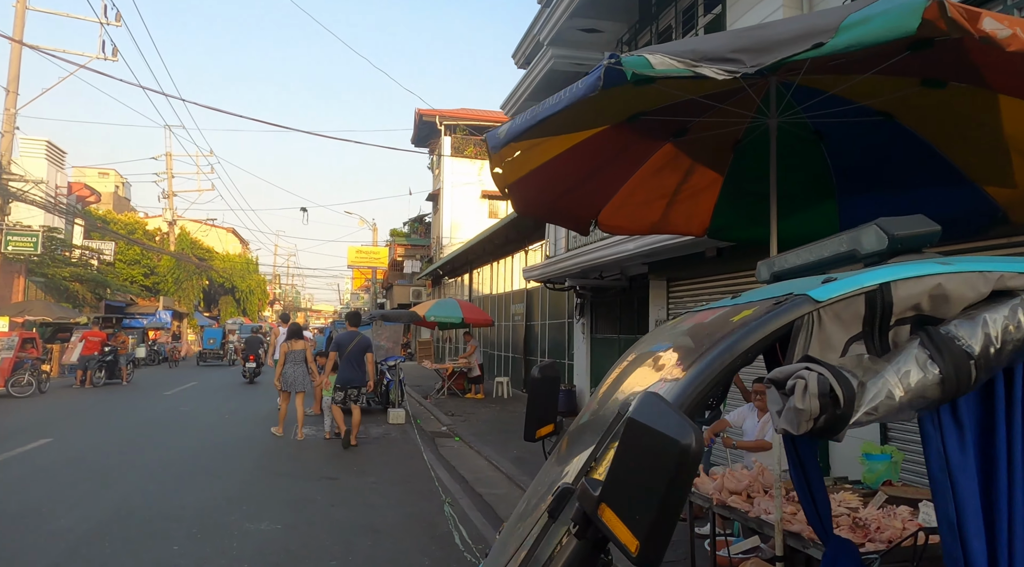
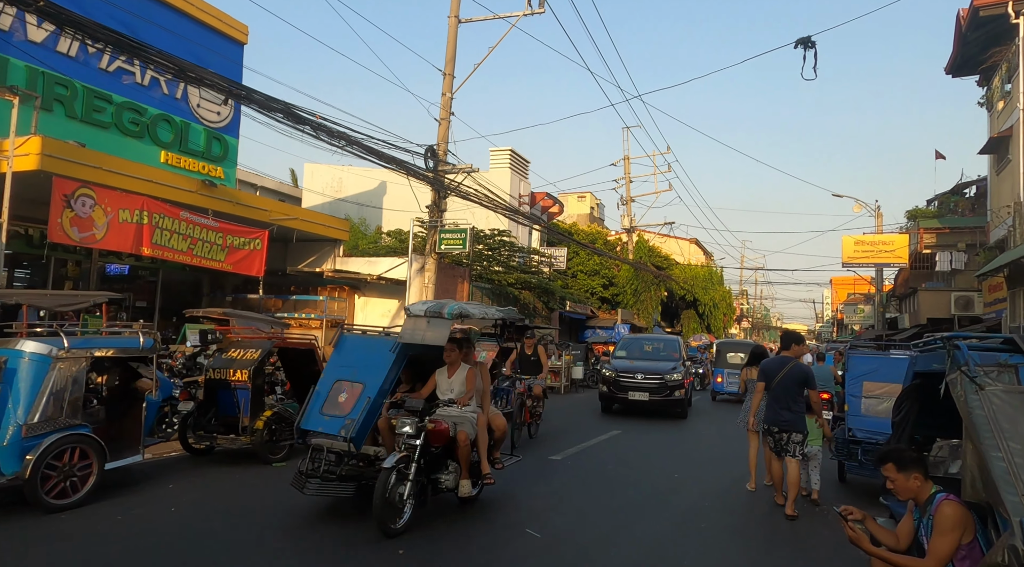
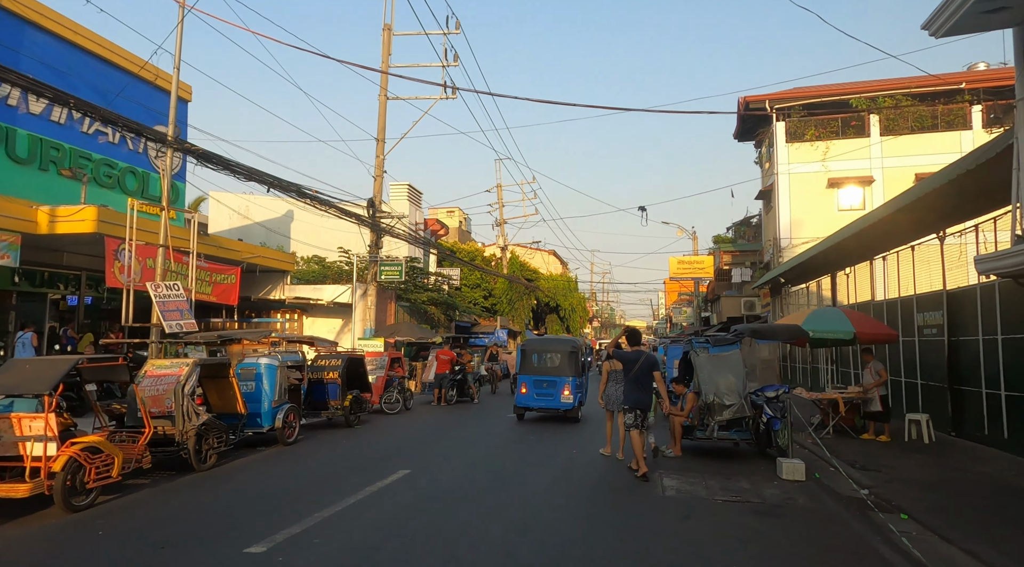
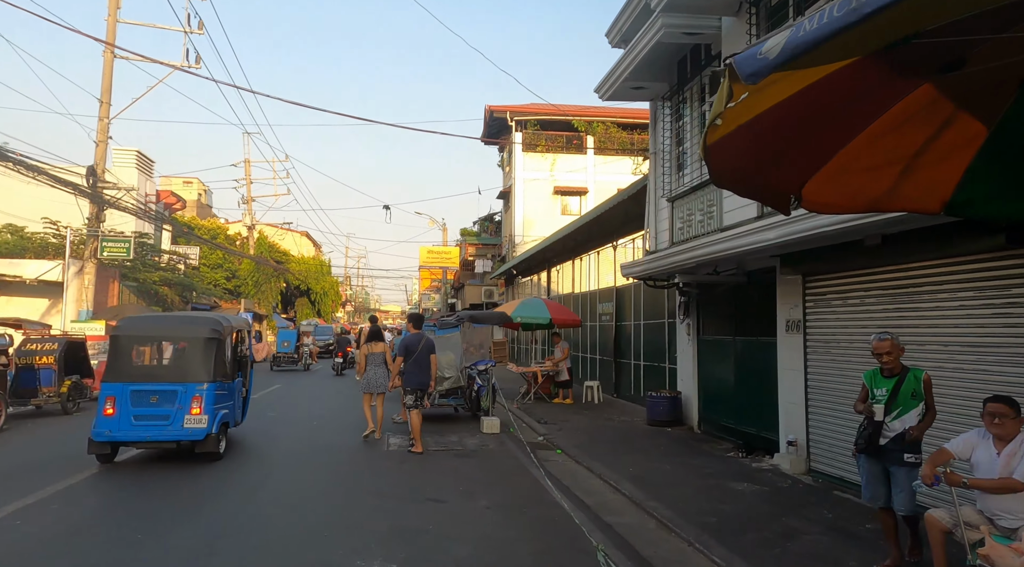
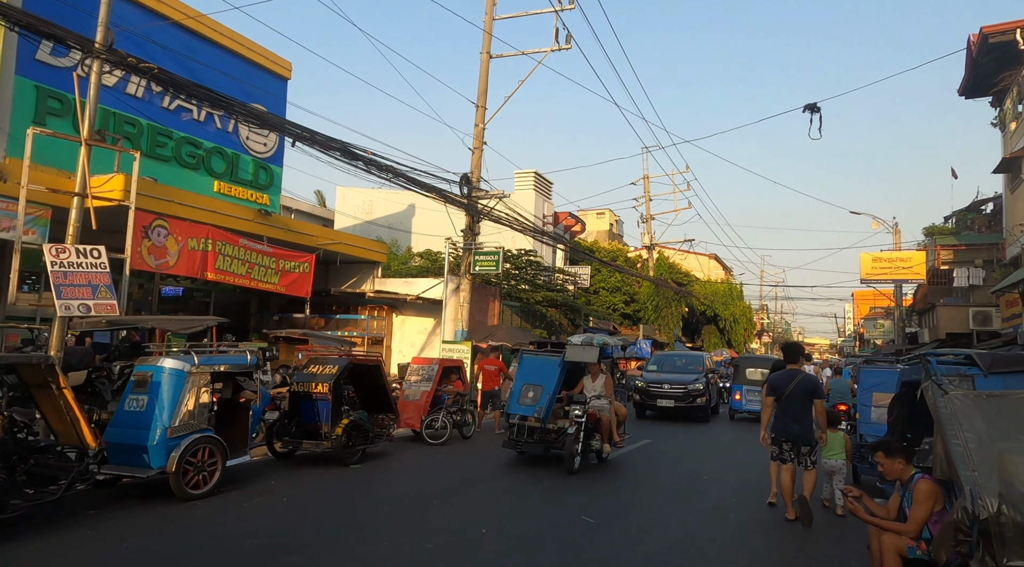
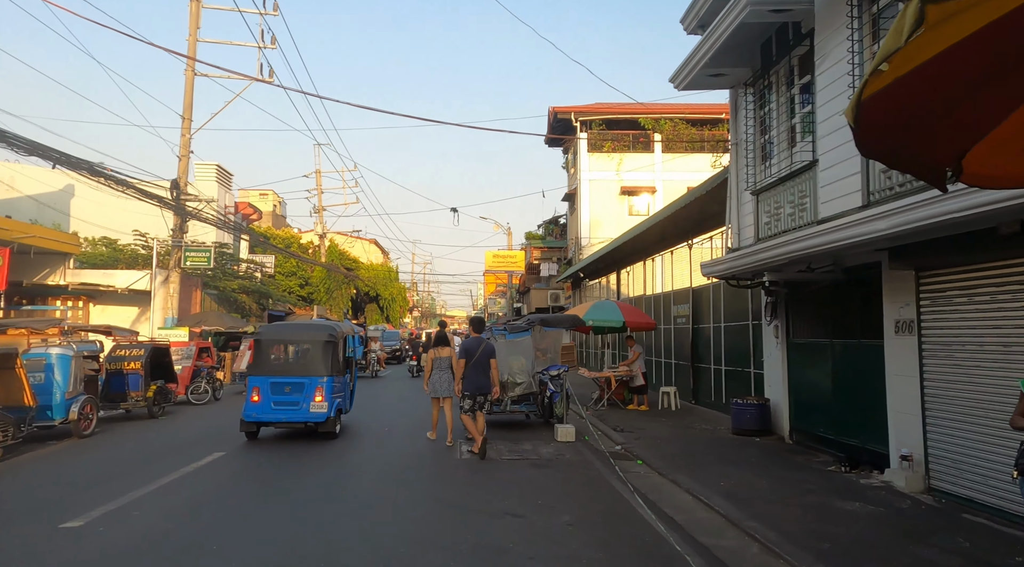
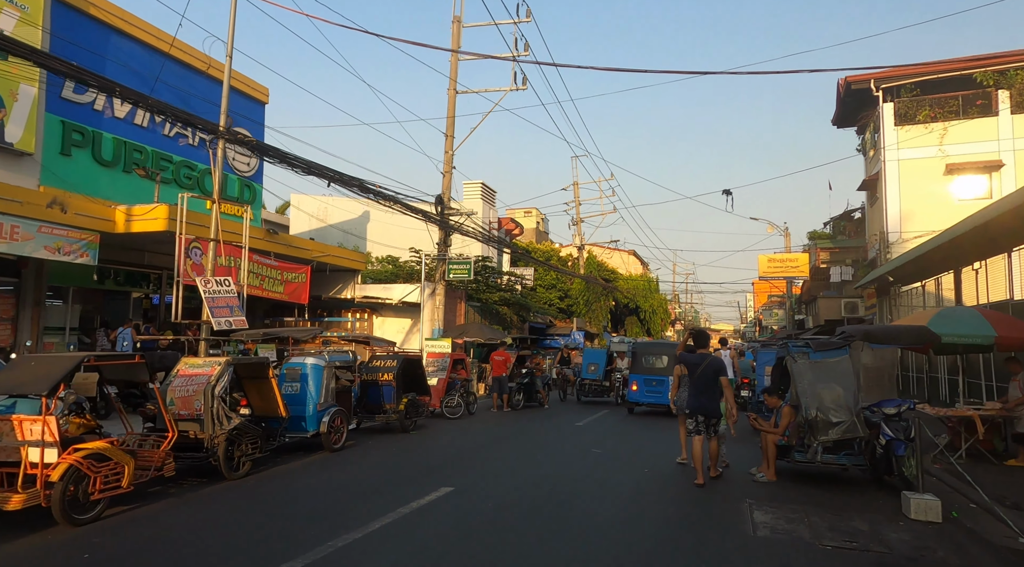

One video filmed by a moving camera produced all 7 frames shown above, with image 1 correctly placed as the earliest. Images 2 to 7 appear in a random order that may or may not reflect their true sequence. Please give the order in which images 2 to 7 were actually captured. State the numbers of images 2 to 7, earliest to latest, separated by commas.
4, 6, 3, 7, 5, 2
